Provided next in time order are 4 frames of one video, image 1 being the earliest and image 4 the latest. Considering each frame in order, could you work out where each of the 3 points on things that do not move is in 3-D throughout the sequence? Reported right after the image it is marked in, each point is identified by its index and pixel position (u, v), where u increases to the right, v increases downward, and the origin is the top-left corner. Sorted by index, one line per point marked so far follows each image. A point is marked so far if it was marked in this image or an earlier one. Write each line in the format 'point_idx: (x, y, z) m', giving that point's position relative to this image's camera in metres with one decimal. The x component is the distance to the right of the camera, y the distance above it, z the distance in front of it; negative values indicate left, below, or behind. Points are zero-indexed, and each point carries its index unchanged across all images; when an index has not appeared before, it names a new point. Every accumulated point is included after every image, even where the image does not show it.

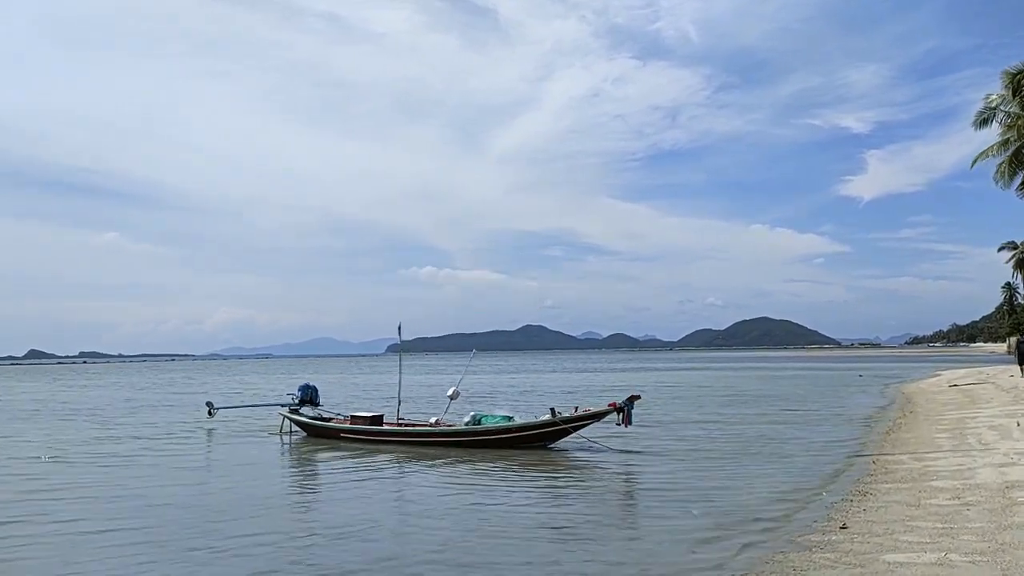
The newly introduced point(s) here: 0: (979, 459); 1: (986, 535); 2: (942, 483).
0: (+10.9, -4.0, +19.3) m
1: (+6.7, -3.5, +11.6) m
2: (+8.6, -3.9, +16.6) m
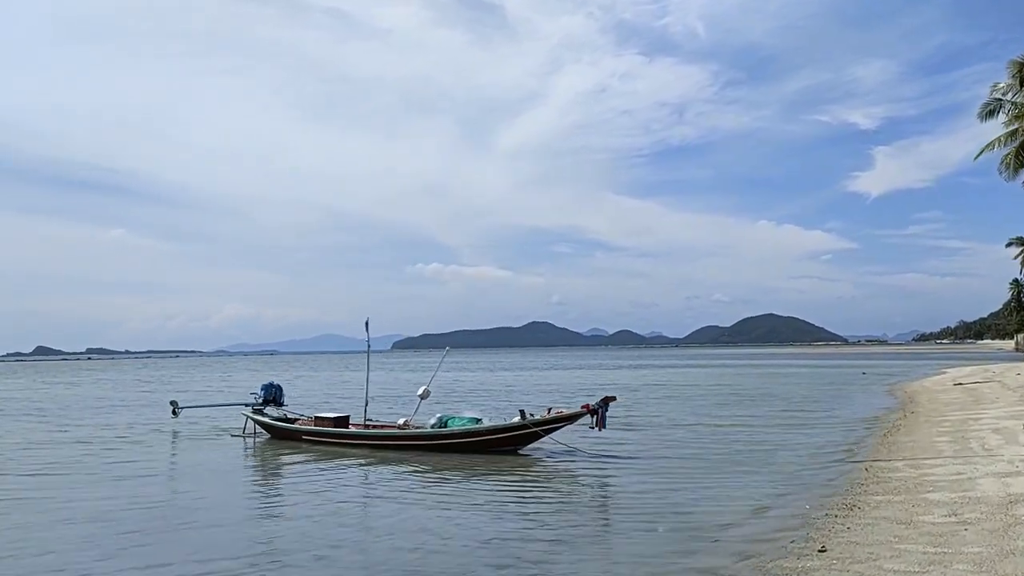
0: (+10.0, -3.8, +17.7) m
1: (+5.7, -3.3, +10.0) m
2: (+7.7, -3.7, +14.9) m
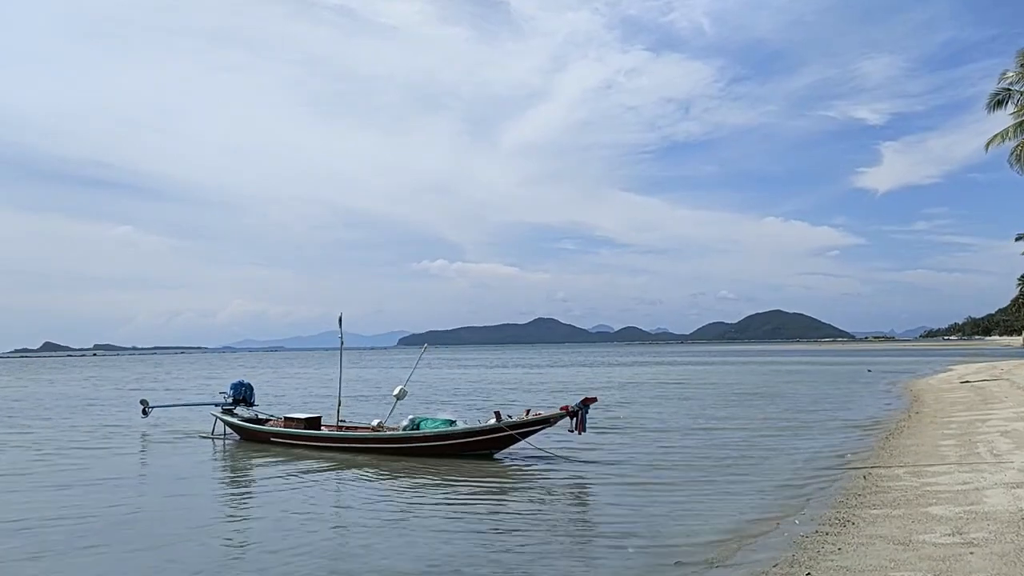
0: (+9.4, -3.7, +16.2) m
1: (+5.0, -3.2, +8.6) m
2: (+7.0, -3.6, +13.5) m
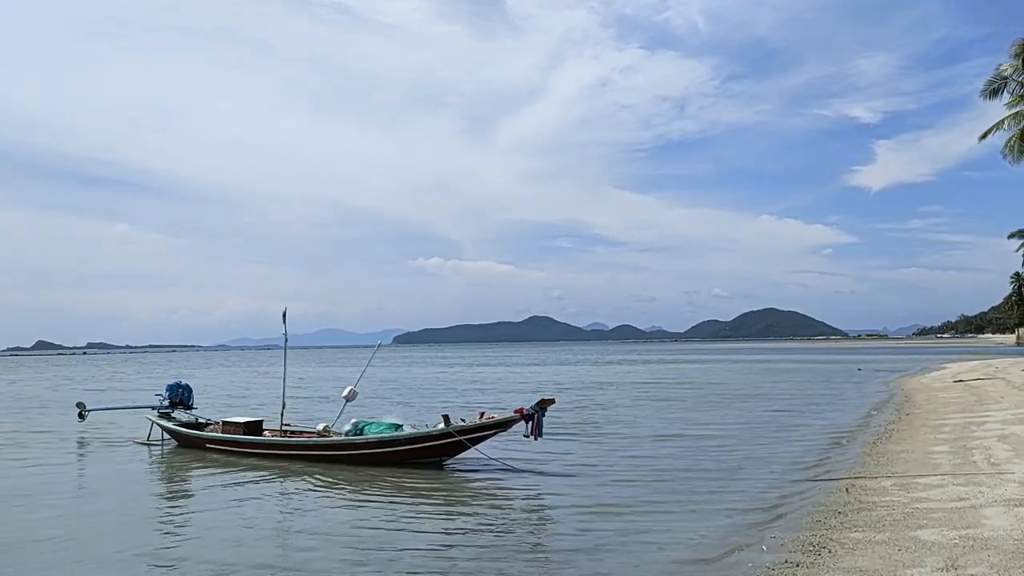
0: (+8.2, -3.5, +14.3) m
1: (+3.9, -3.1, +6.6) m
2: (+5.9, -3.4, +11.6) m
